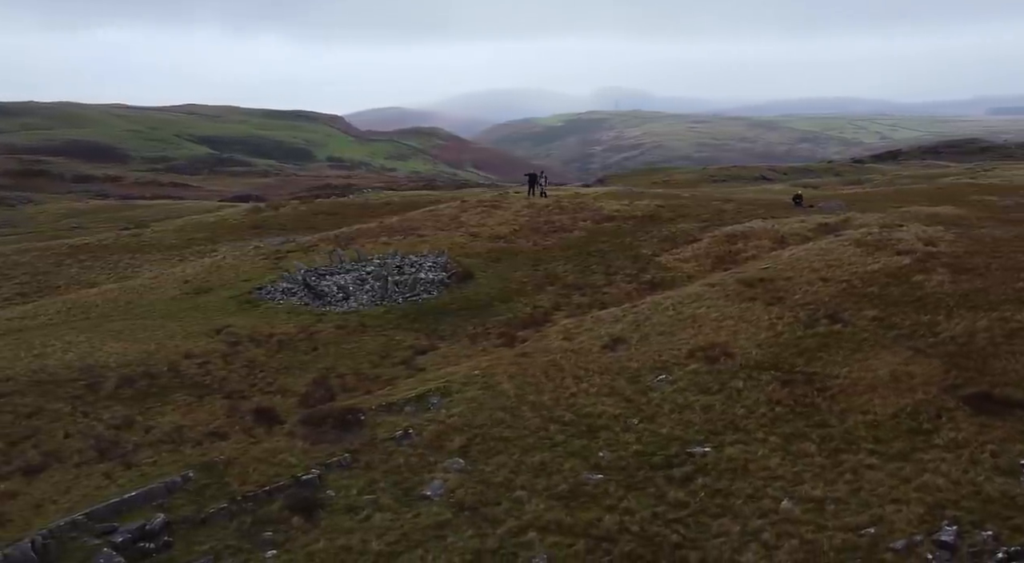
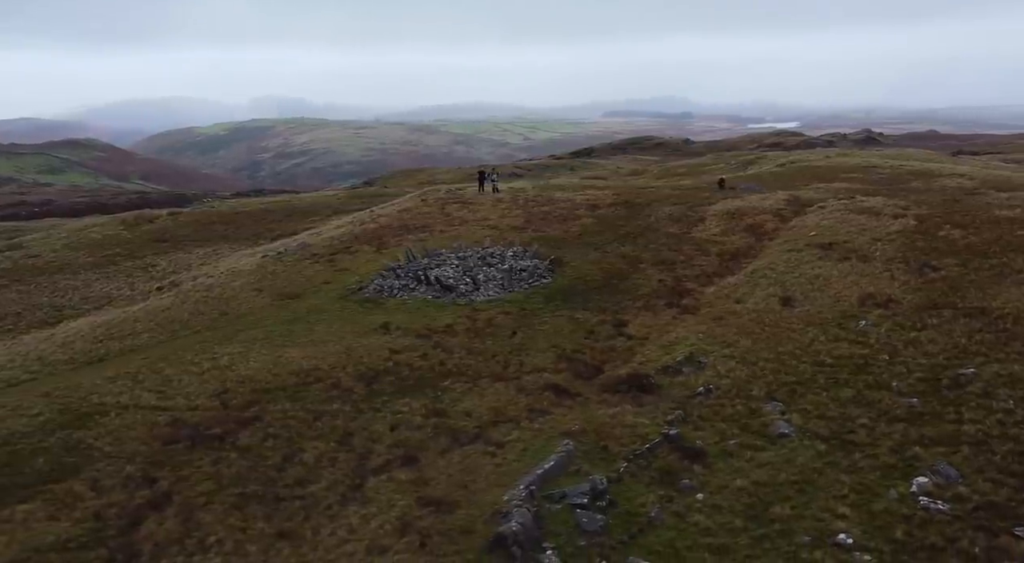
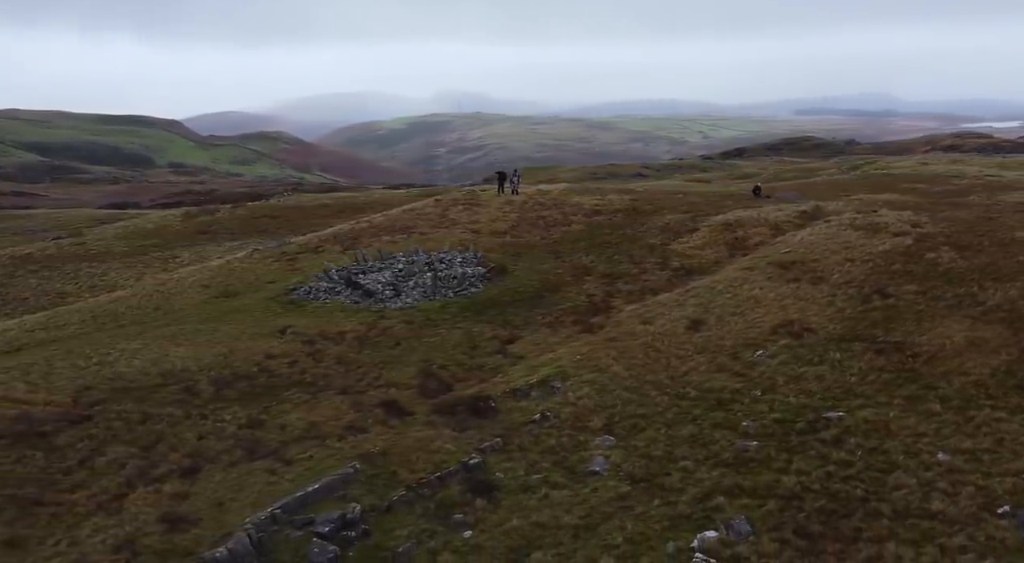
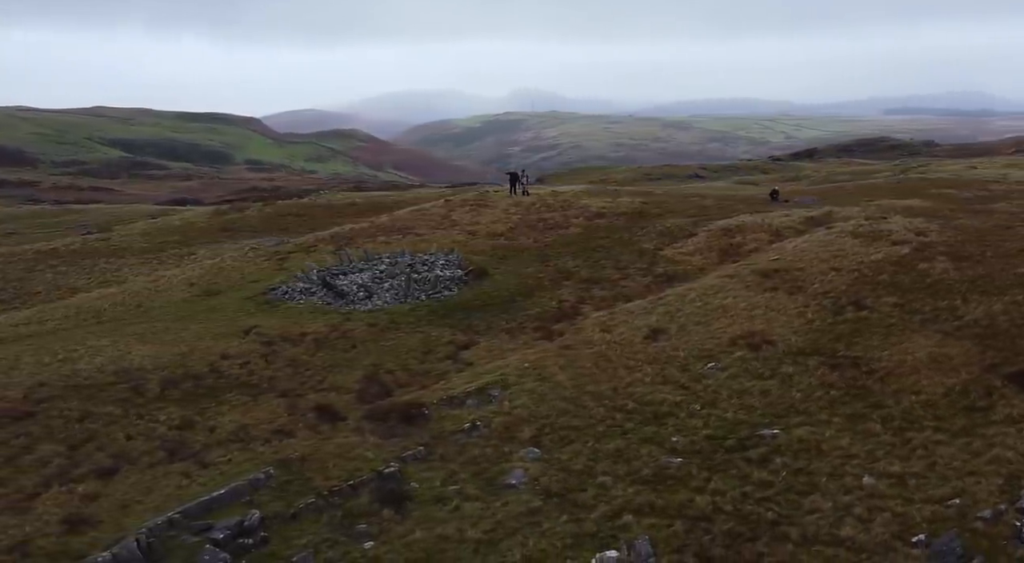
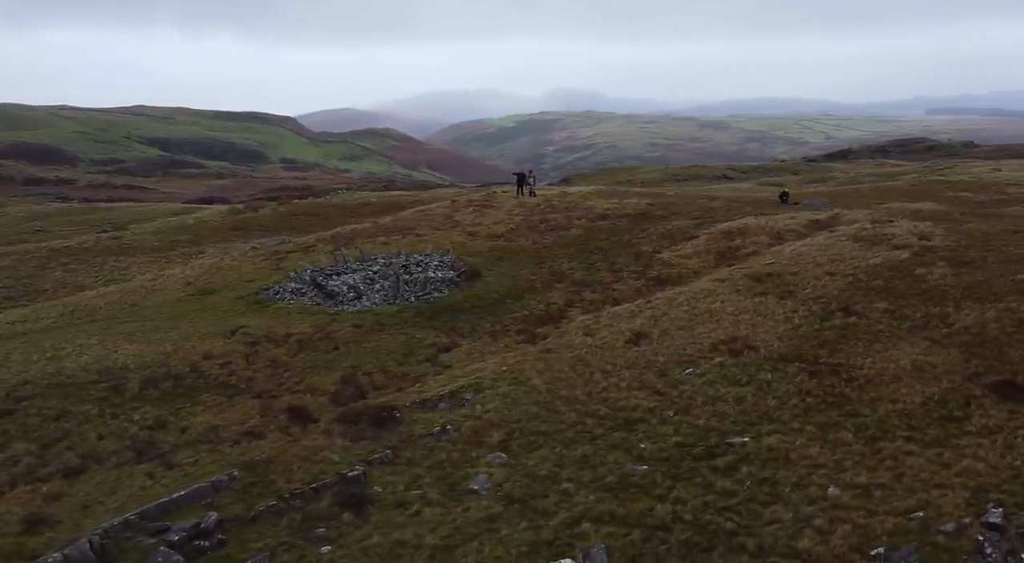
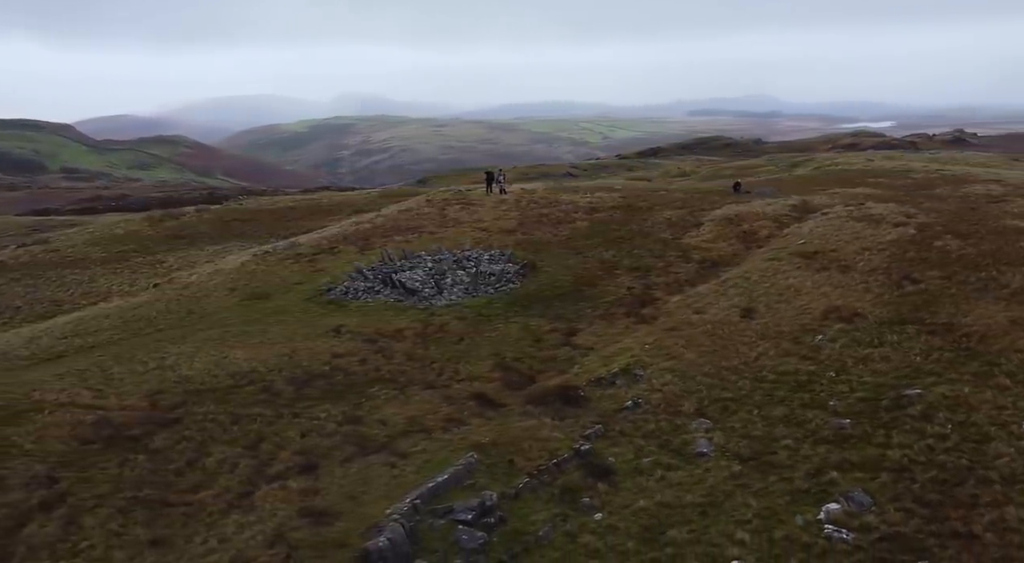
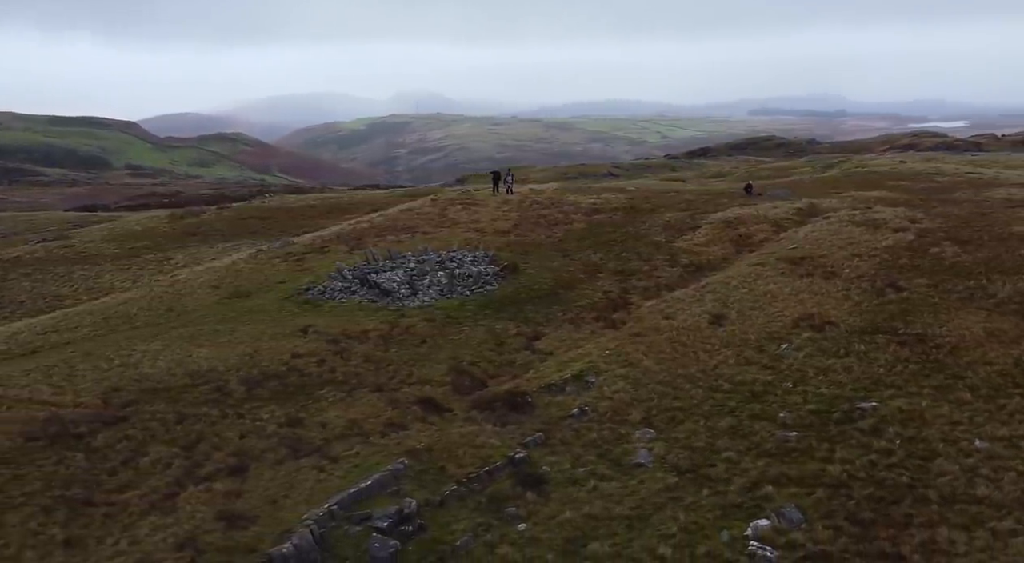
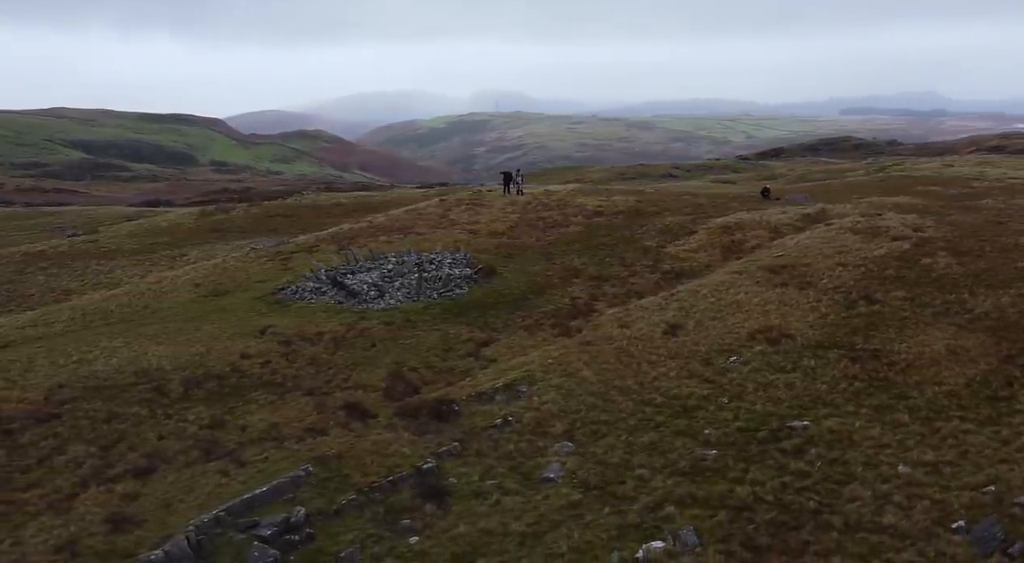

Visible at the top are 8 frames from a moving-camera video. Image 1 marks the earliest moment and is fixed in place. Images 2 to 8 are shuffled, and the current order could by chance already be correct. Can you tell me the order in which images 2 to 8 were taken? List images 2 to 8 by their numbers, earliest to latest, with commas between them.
5, 4, 8, 3, 7, 6, 2
